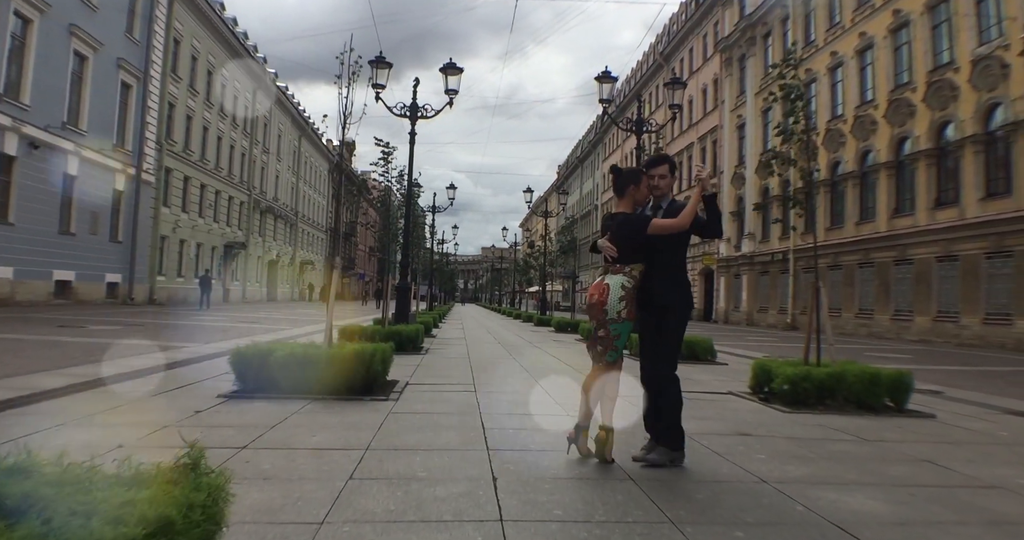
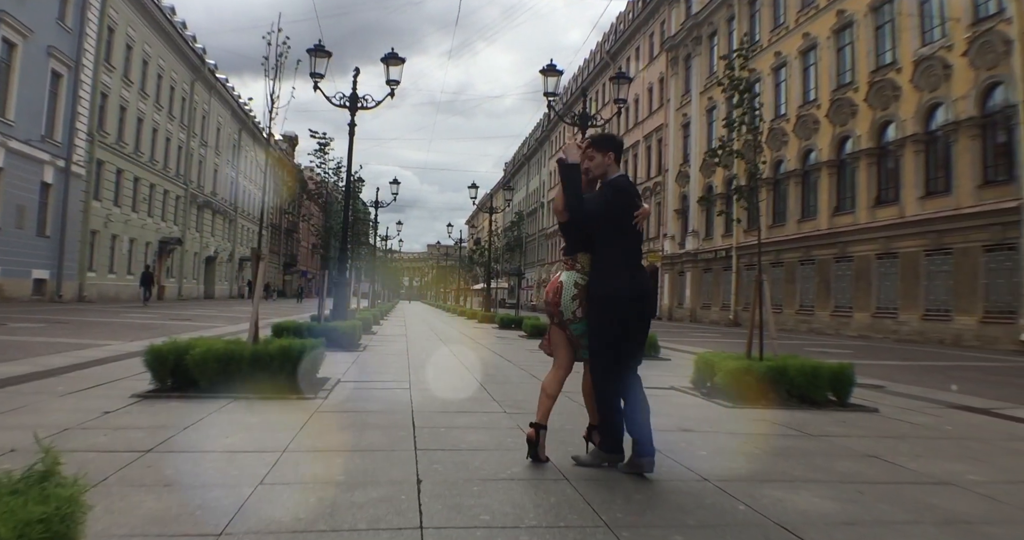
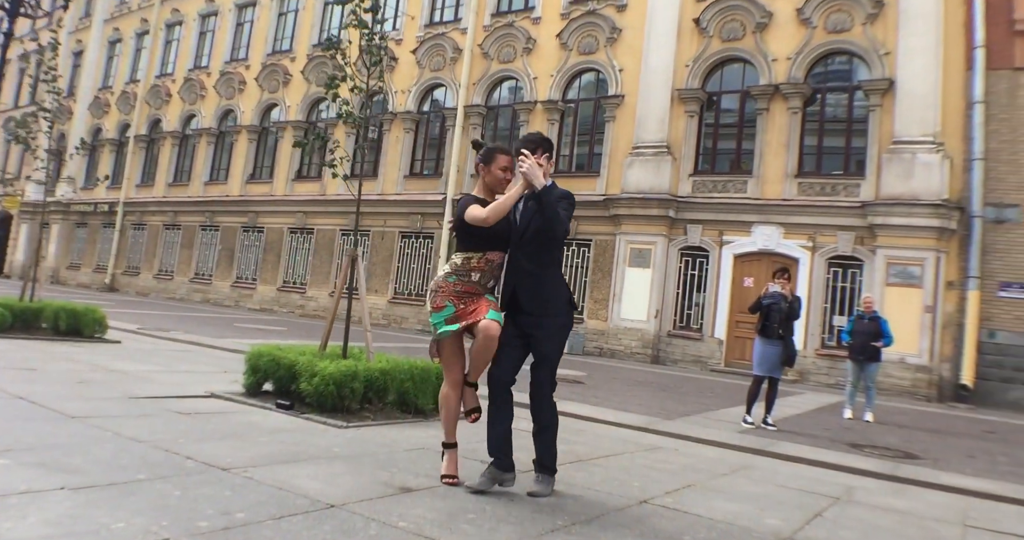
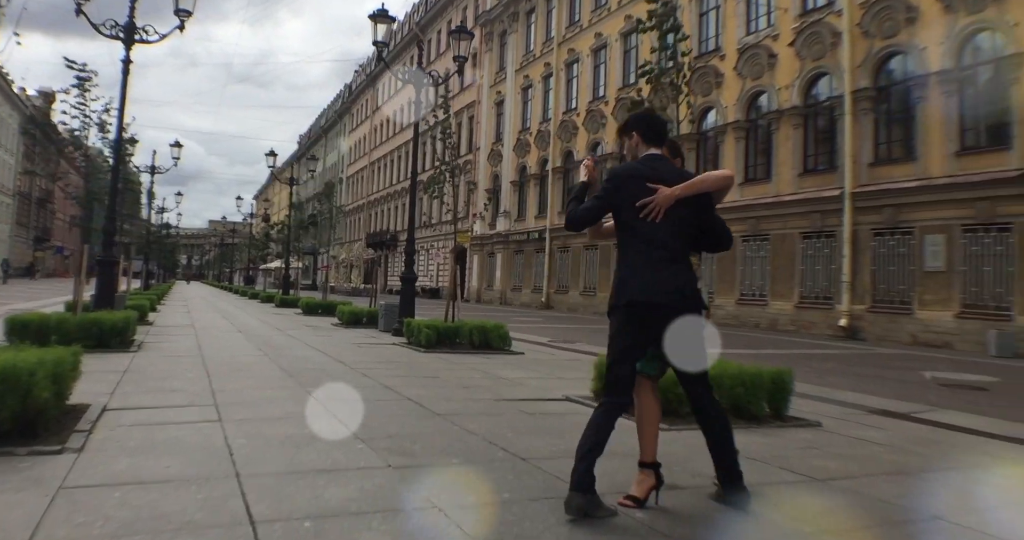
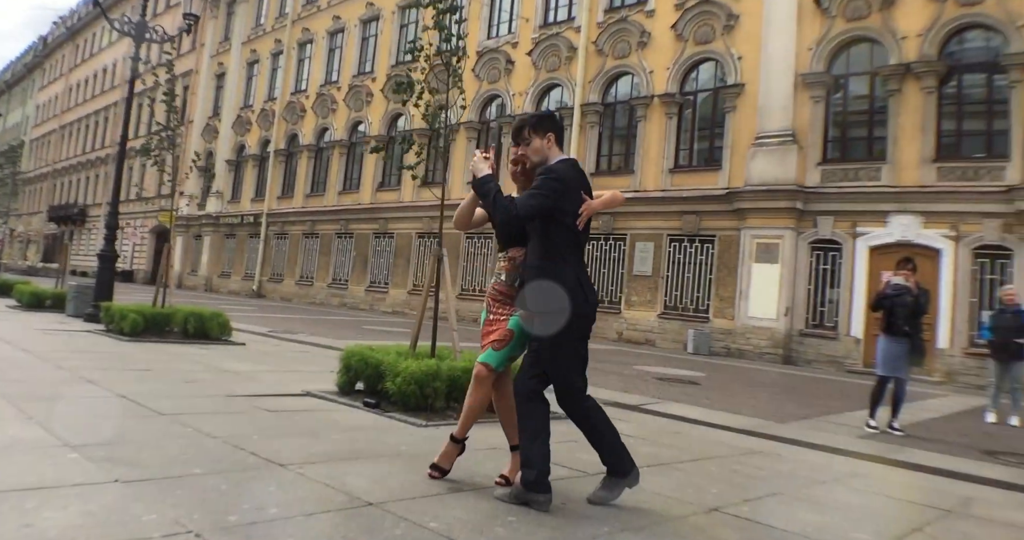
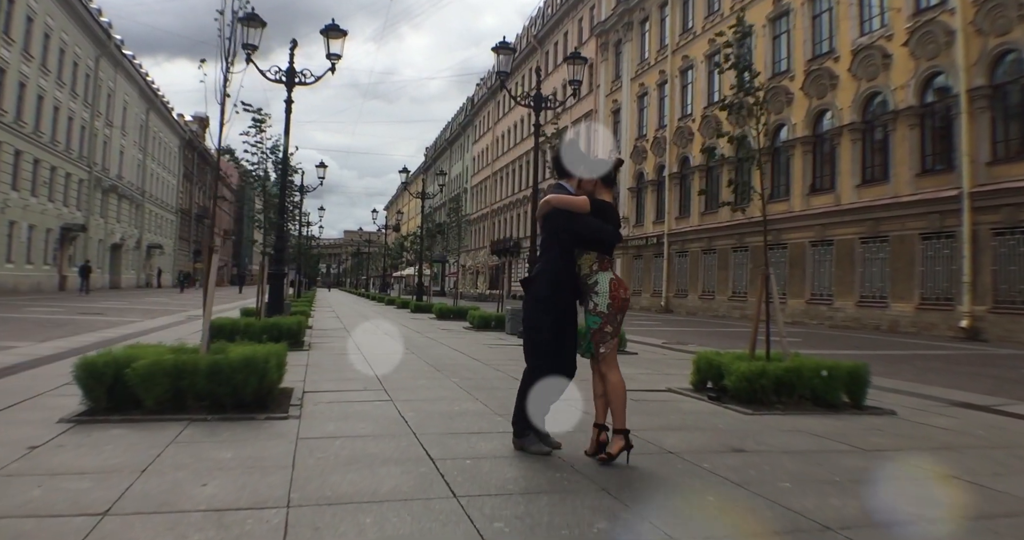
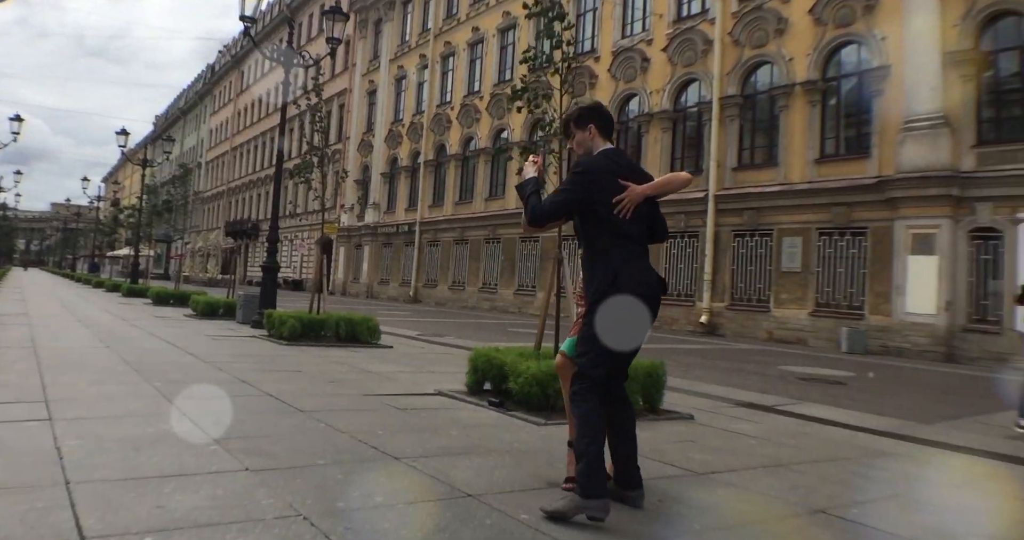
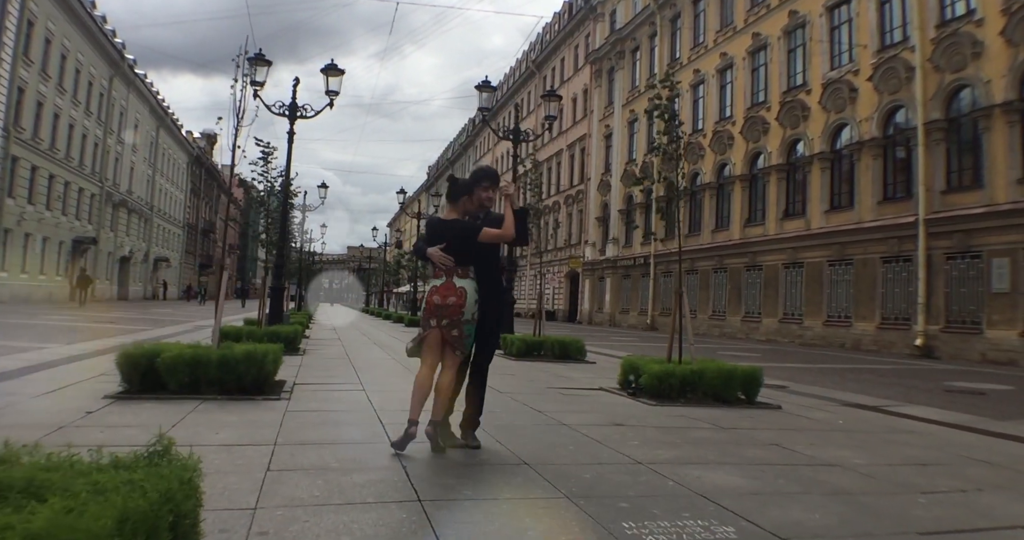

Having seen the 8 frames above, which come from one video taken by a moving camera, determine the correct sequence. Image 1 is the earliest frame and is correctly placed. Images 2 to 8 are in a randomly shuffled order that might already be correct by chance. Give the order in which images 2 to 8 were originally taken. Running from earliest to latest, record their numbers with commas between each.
2, 8, 6, 4, 7, 5, 3
